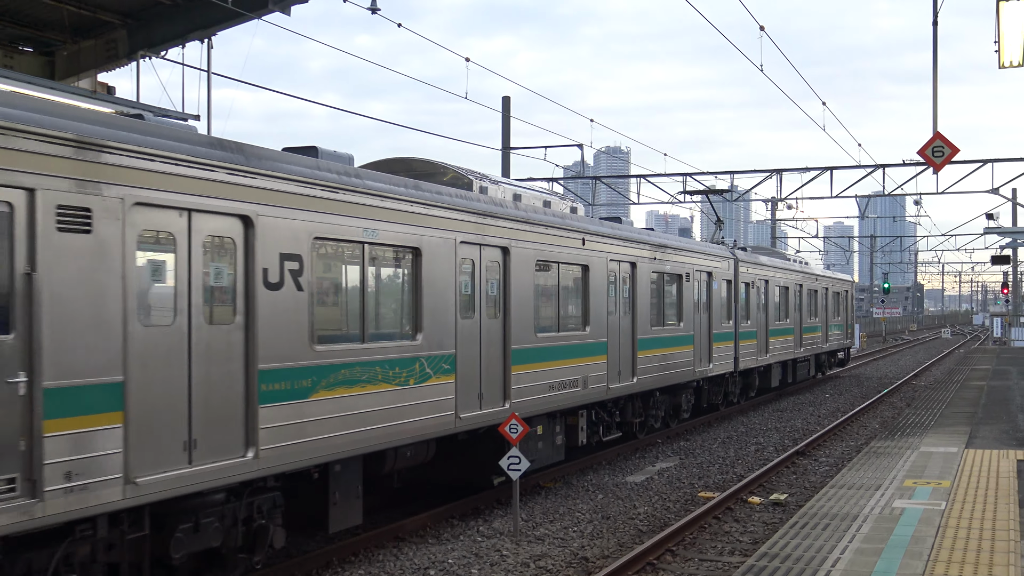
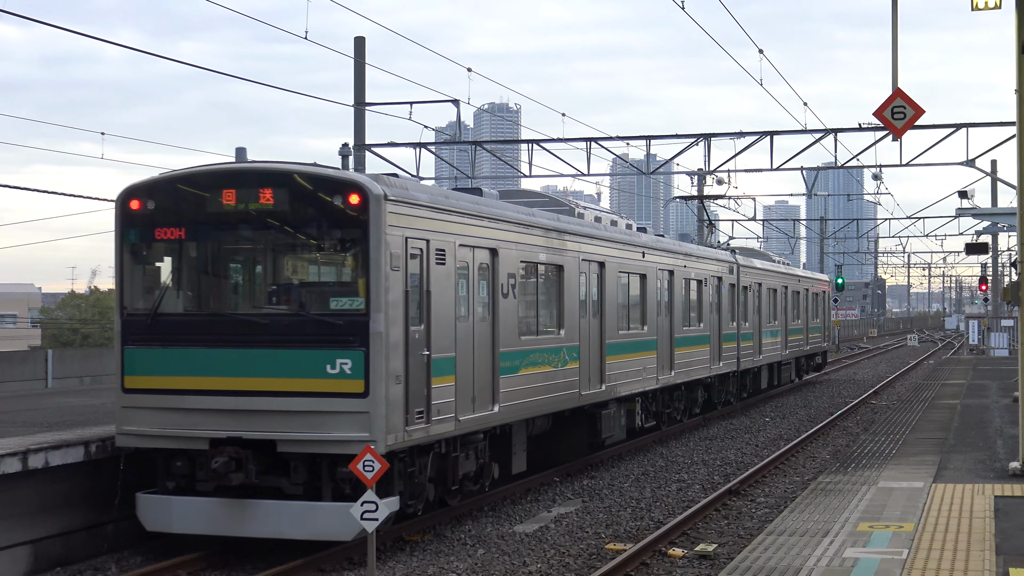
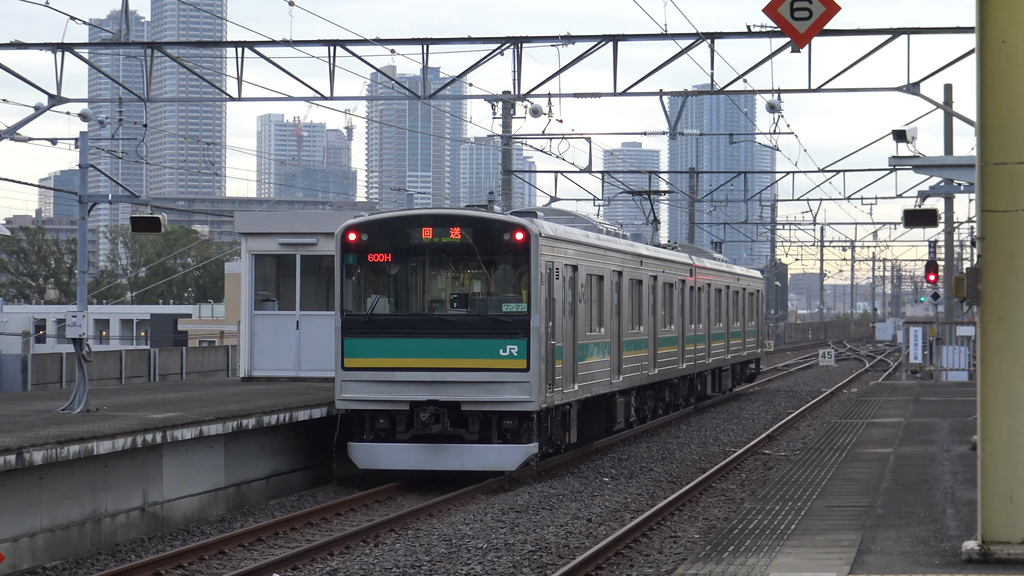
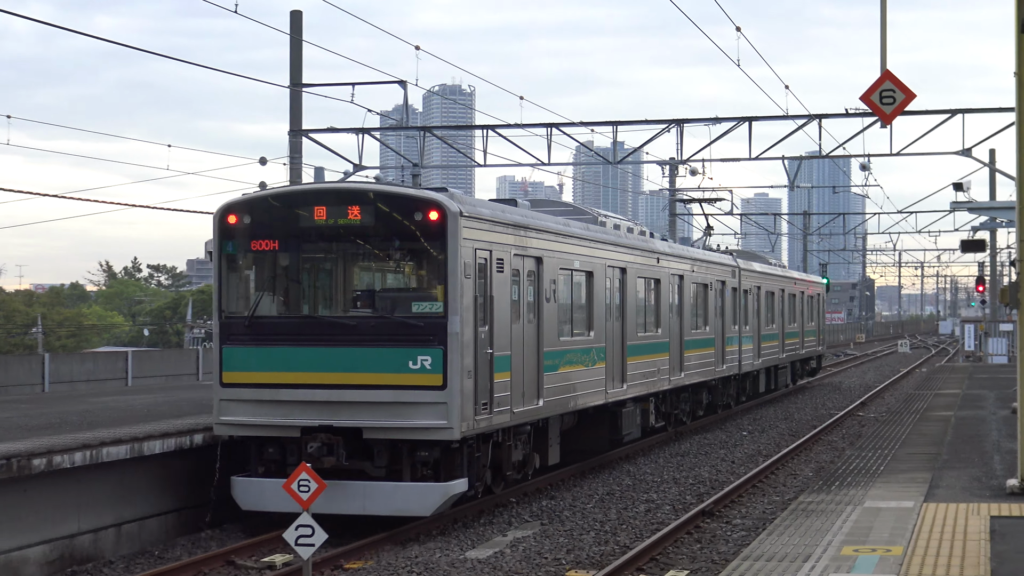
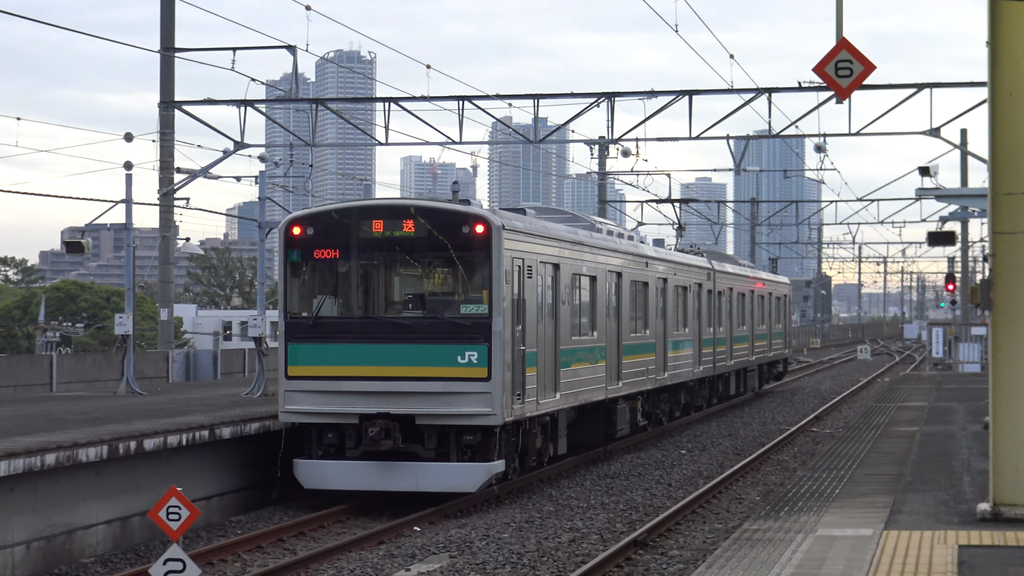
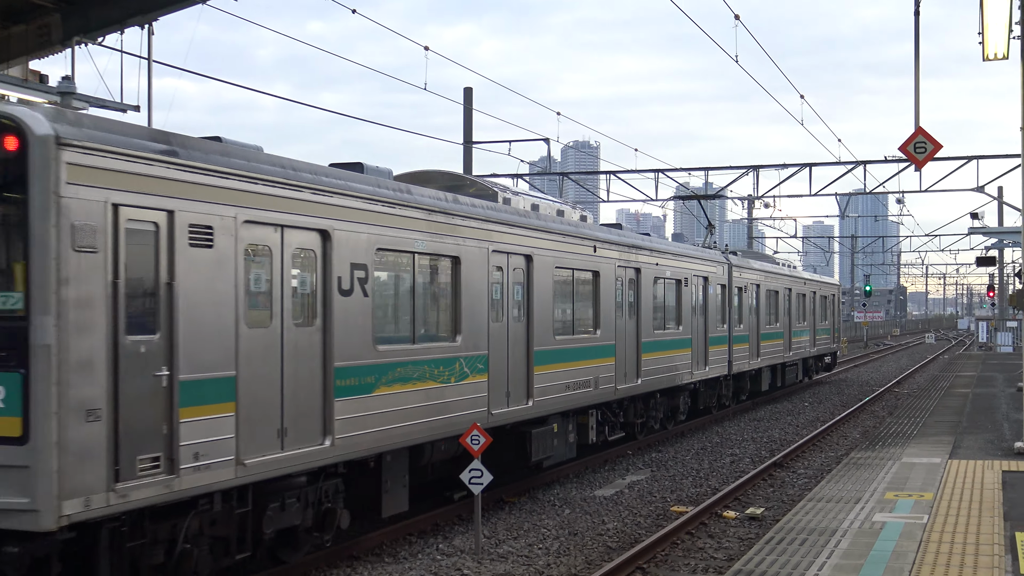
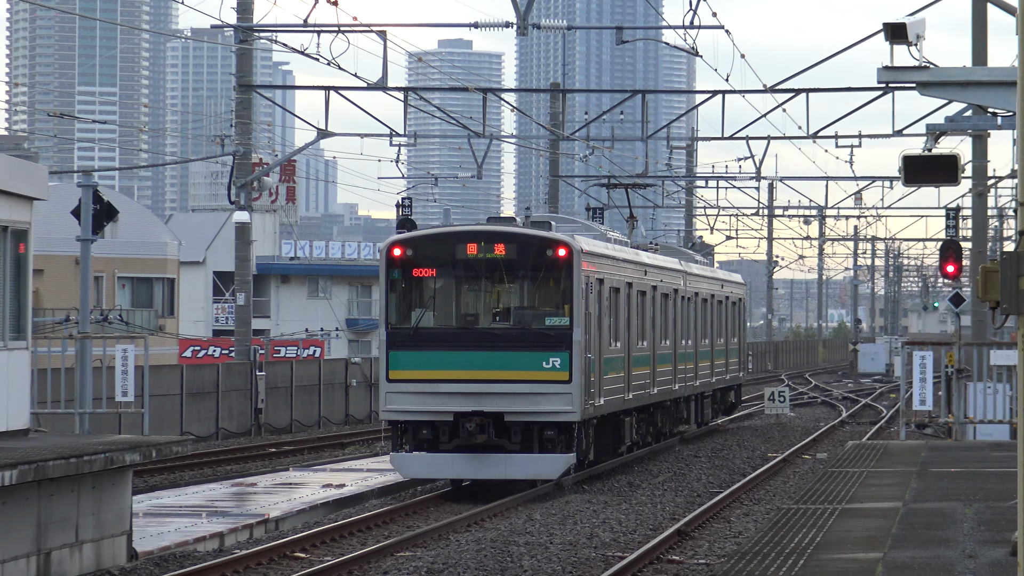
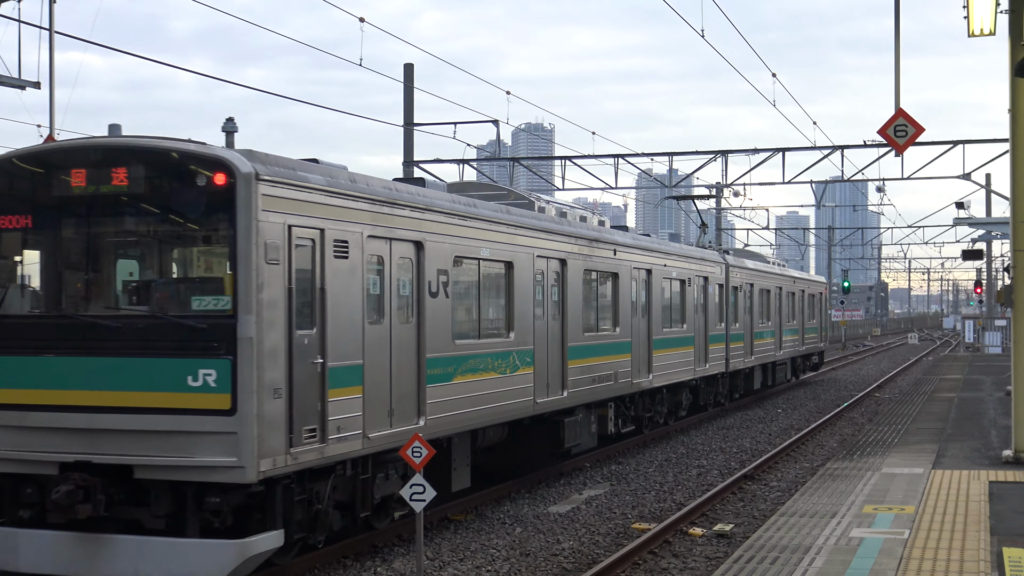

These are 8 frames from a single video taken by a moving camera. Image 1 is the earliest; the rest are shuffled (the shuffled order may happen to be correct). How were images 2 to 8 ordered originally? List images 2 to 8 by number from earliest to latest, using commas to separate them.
6, 8, 2, 4, 5, 3, 7
